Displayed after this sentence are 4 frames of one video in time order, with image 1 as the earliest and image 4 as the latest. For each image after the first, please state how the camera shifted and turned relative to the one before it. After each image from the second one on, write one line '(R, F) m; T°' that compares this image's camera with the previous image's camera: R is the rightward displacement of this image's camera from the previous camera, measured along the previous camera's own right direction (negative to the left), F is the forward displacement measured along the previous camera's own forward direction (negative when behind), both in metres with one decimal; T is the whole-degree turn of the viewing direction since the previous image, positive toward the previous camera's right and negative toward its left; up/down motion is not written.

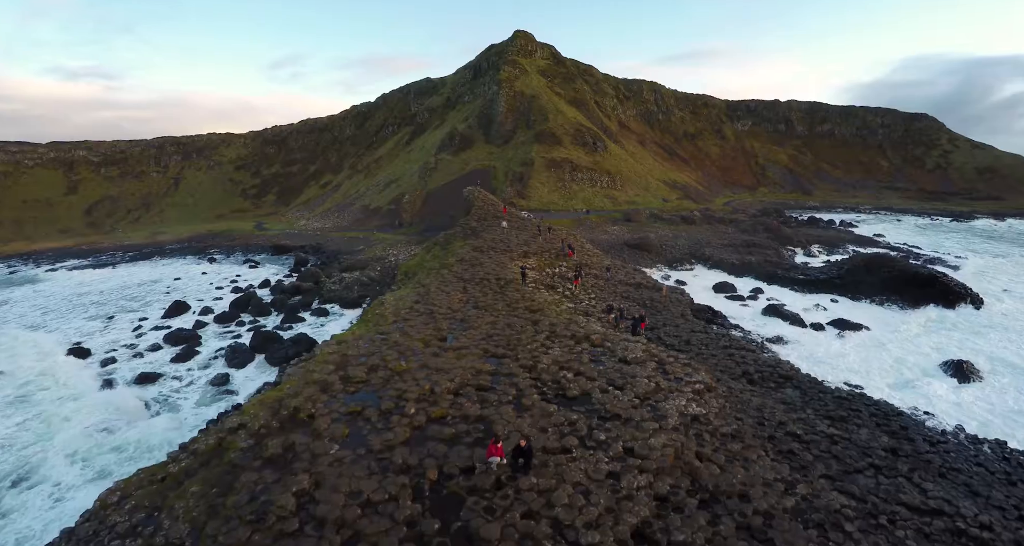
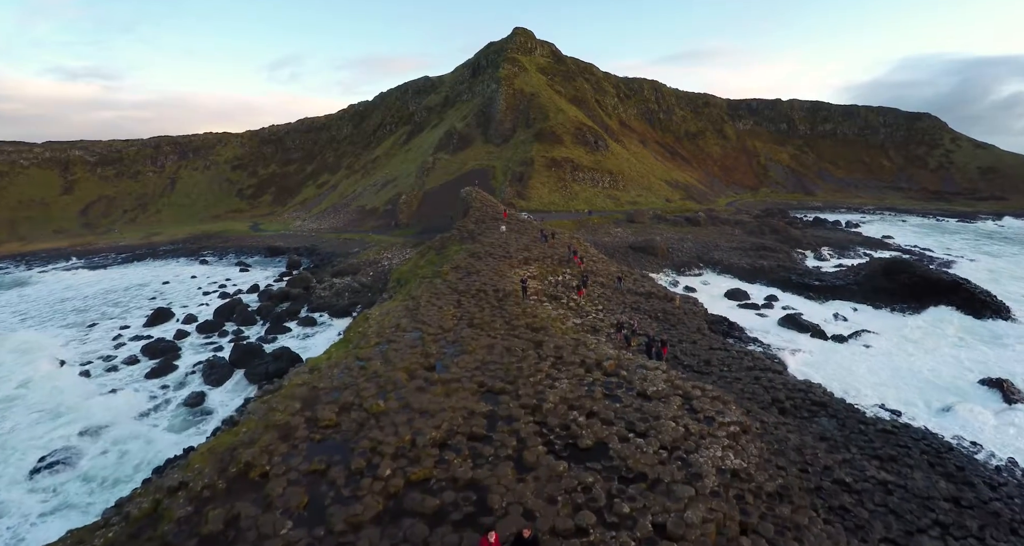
(0.0, +2.0) m; 0°
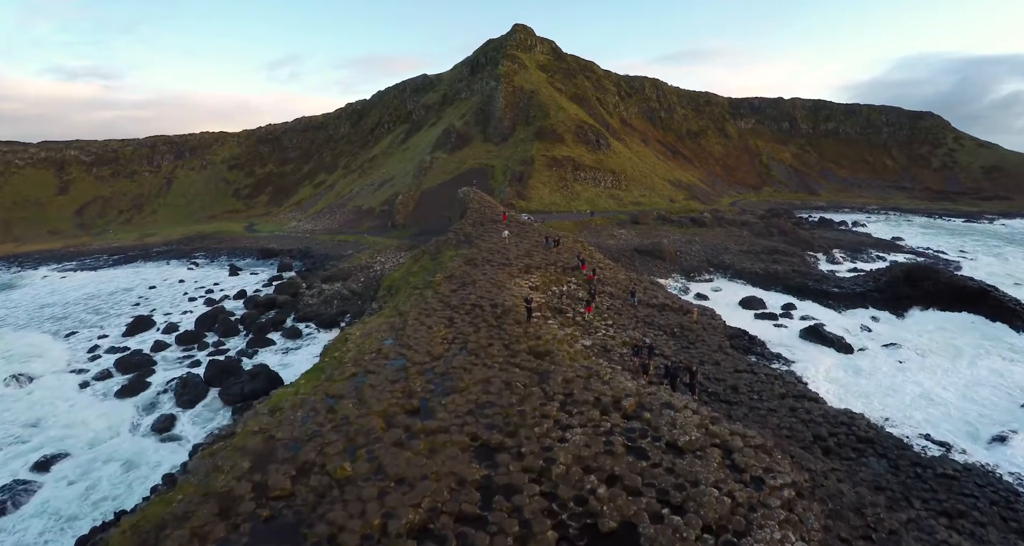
(0.0, +2.1) m; 0°
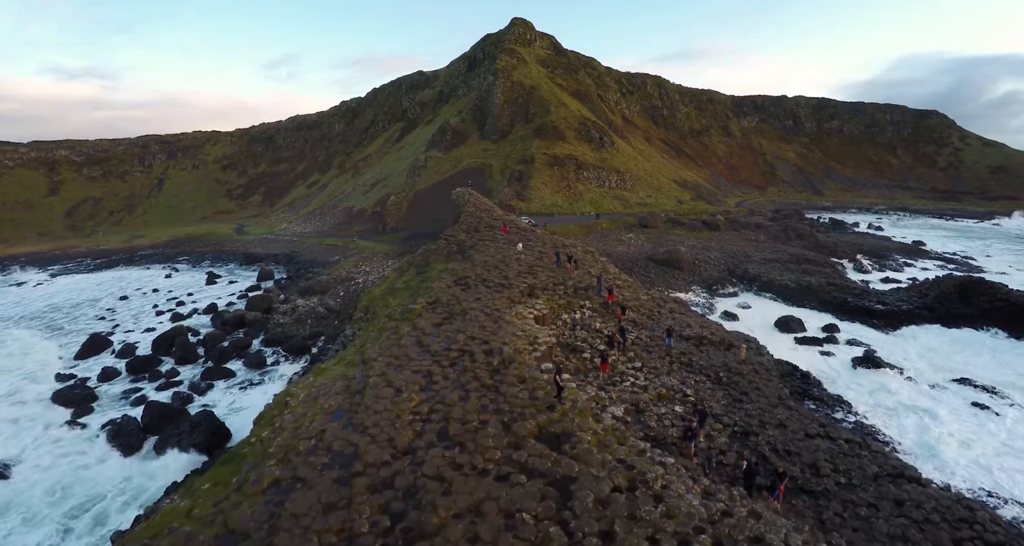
(-0.1, +4.1) m; 0°
